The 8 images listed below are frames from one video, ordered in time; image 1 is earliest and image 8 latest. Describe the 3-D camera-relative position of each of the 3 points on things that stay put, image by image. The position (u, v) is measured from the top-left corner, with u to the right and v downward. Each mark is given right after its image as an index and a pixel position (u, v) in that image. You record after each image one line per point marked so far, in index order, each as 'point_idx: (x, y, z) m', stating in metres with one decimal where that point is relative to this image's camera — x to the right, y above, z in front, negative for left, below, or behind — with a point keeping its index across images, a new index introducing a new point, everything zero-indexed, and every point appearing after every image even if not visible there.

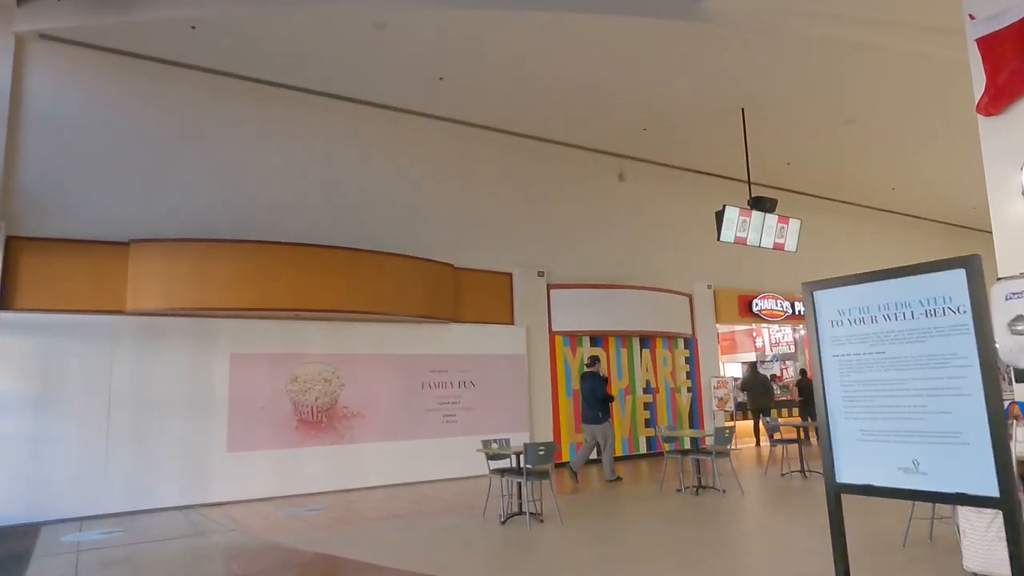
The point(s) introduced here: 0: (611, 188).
0: (+1.4, +1.4, +9.7) m
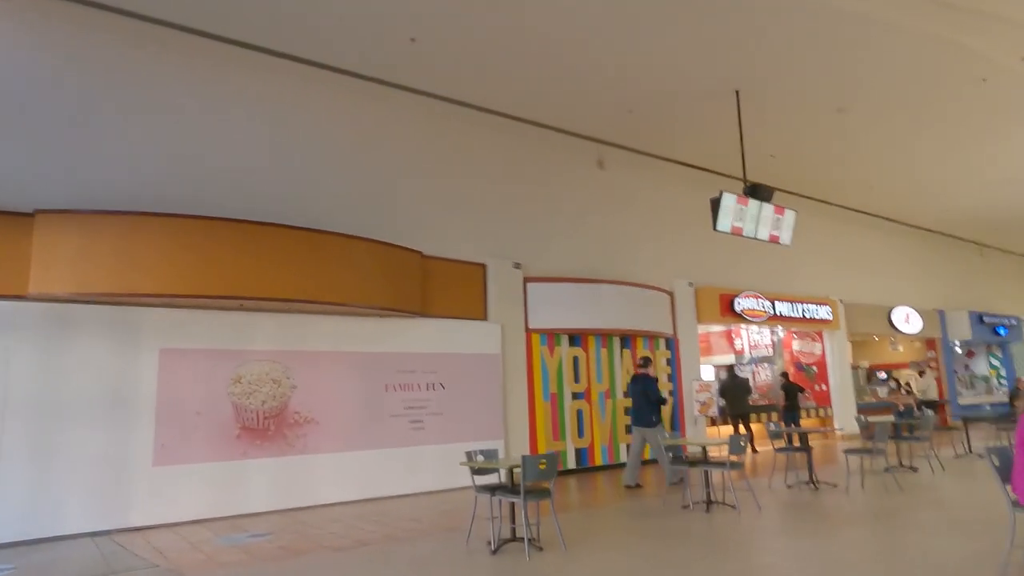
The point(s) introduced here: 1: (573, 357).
0: (+1.0, +1.5, +9.0) m
1: (+0.7, -0.8, +8.1) m
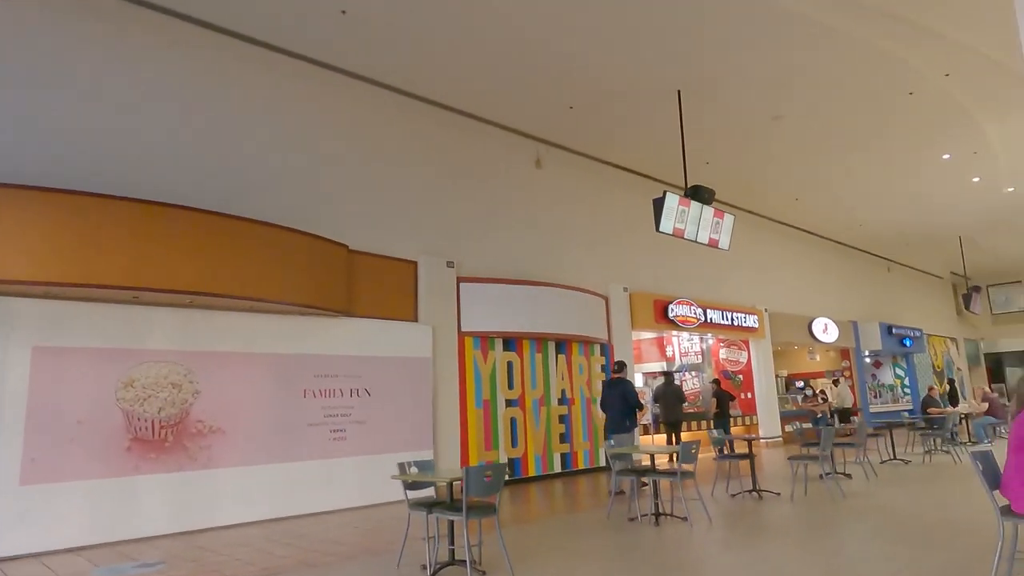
0: (+0.2, +1.5, +8.7) m
1: (-0.1, -0.9, +7.7) m
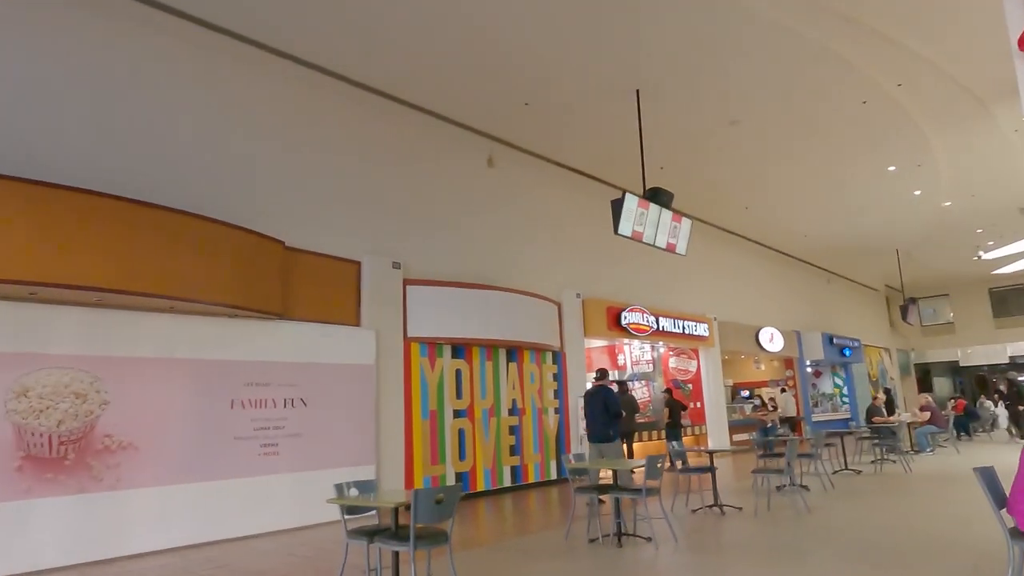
0: (-0.4, +1.4, +8.3) m
1: (-0.6, -0.9, +7.3) m
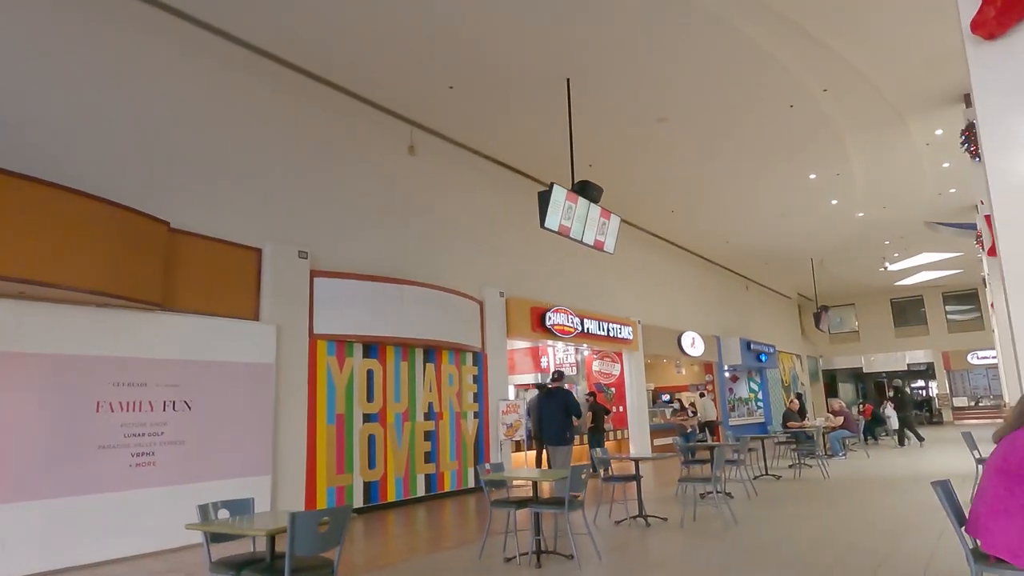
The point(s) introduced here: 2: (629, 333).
0: (-1.3, +1.5, +7.7) m
1: (-1.5, -0.8, +6.7) m
2: (+2.0, -0.8, +11.3) m
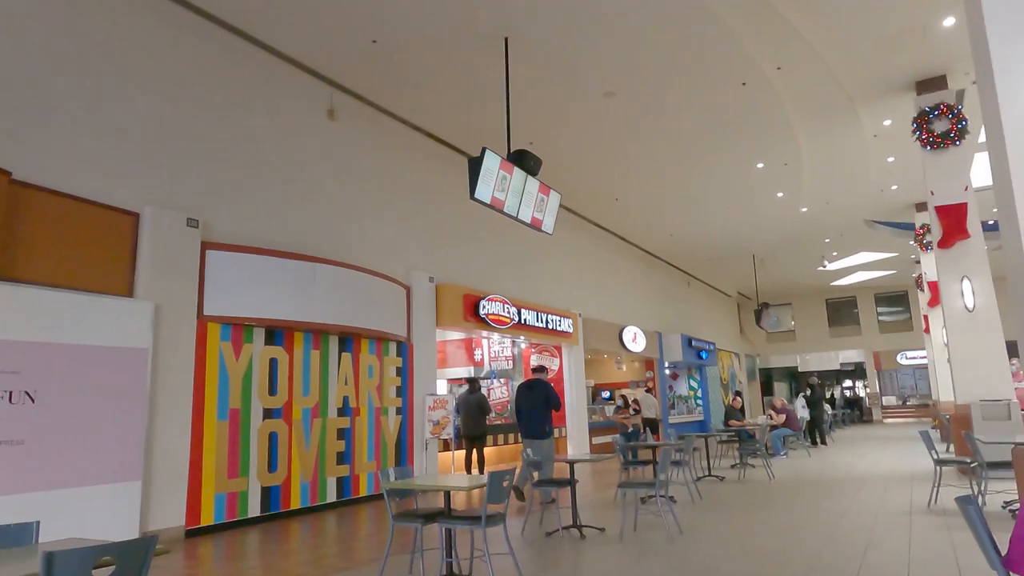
0: (-2.1, +1.7, +6.9) m
1: (-2.1, -0.6, +5.9) m
2: (+0.9, -0.6, +10.7) m
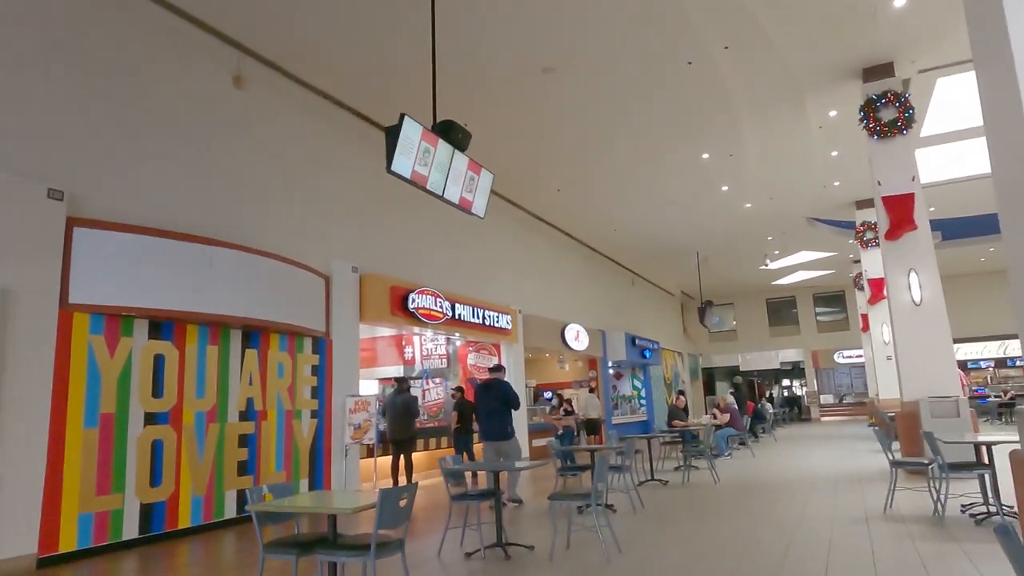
0: (-2.7, +1.8, +6.1) m
1: (-2.7, -0.5, +5.1) m
2: (-0.1, -0.5, +10.2) m
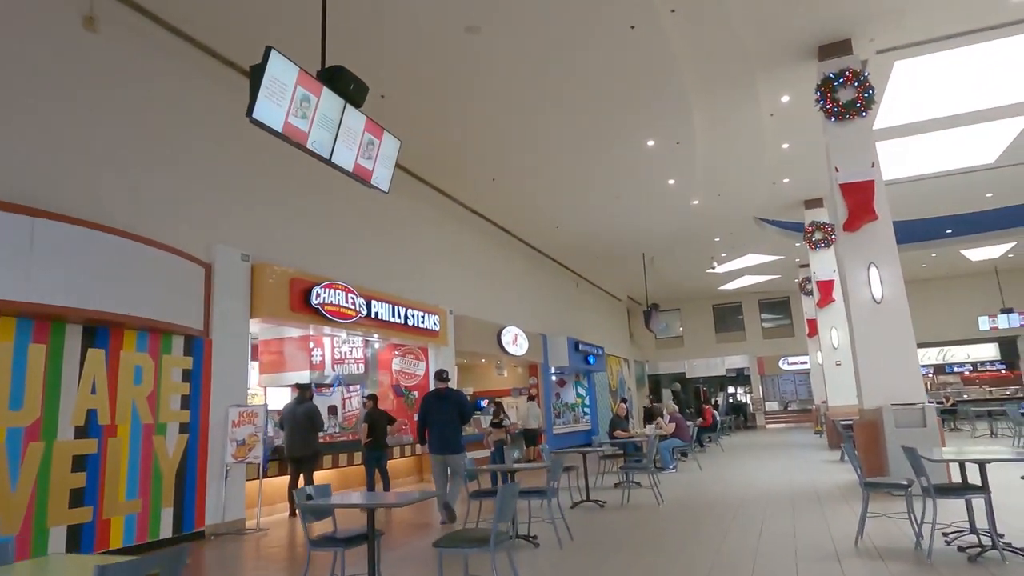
0: (-3.4, +1.9, +5.0) m
1: (-3.4, -0.4, +3.9) m
2: (-1.1, -0.5, +9.2) m
